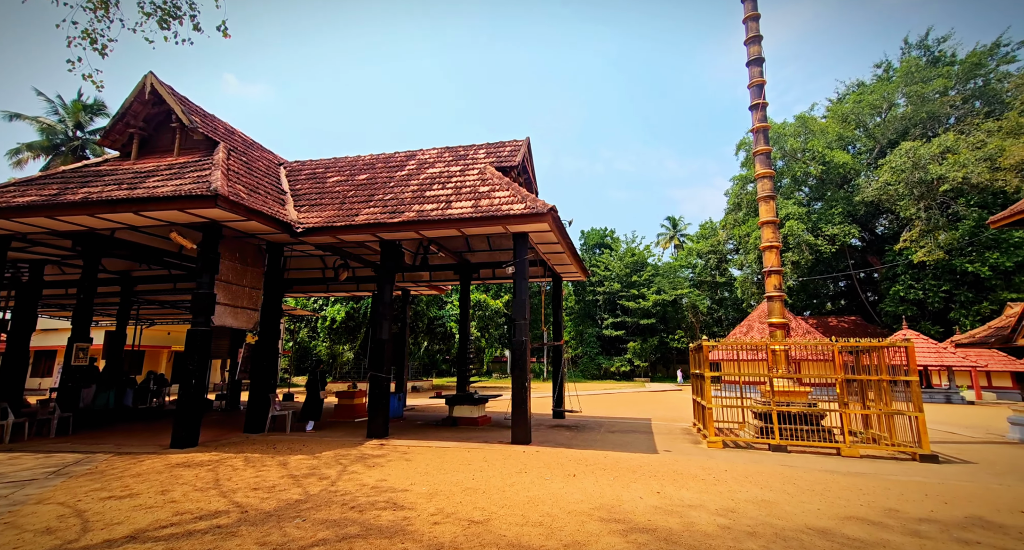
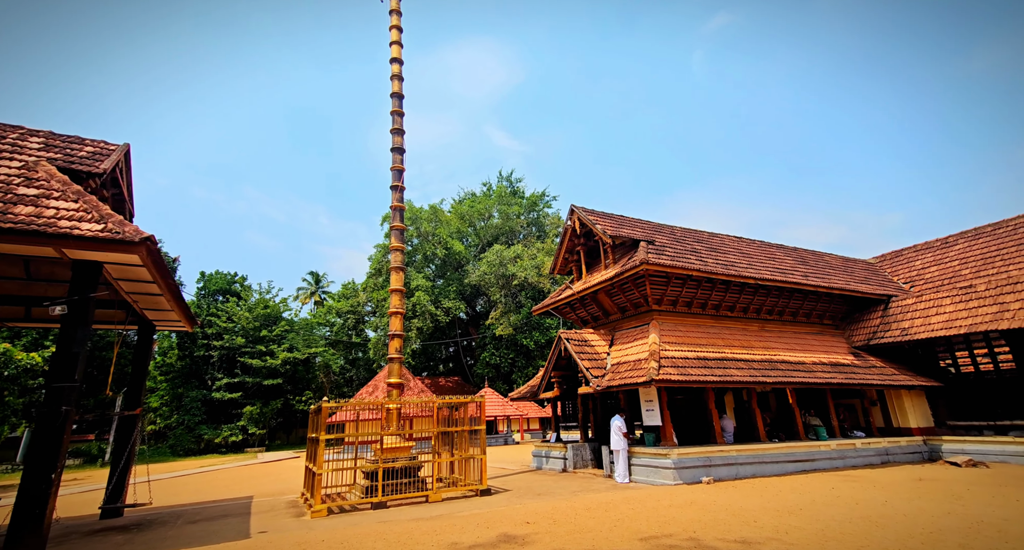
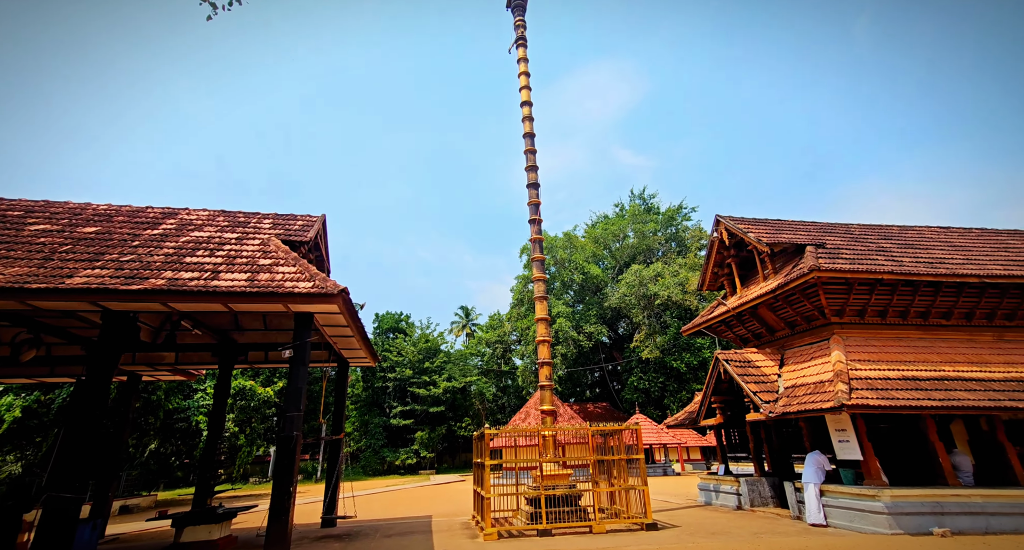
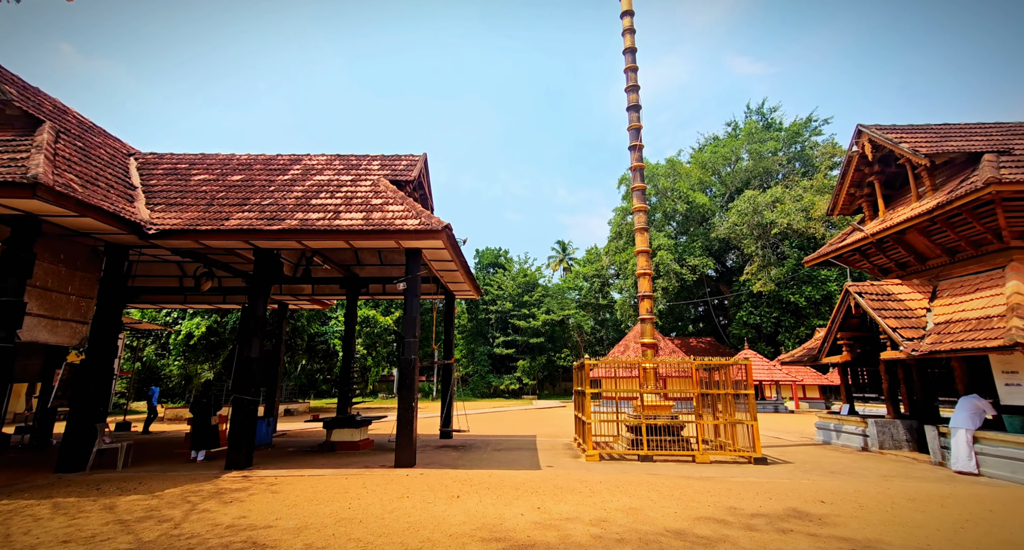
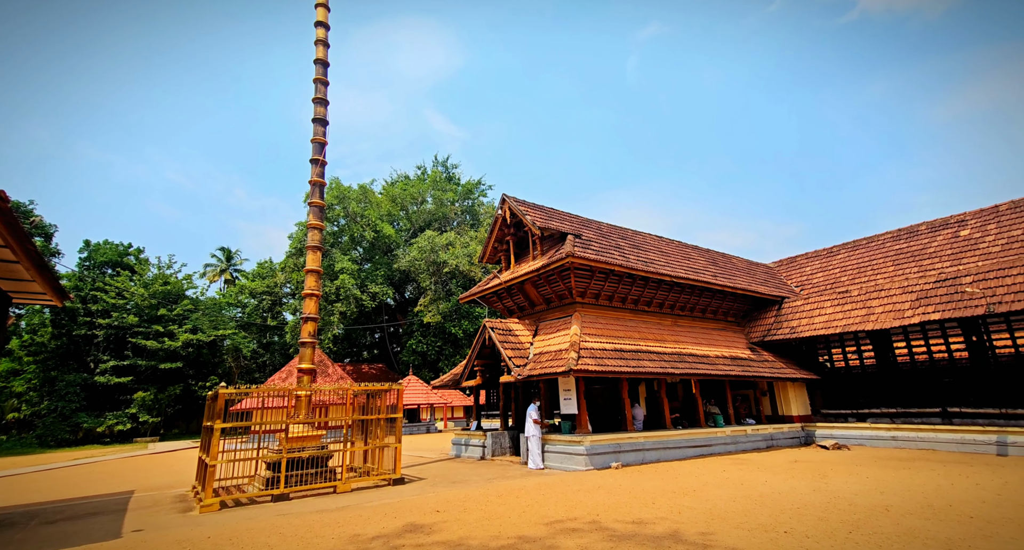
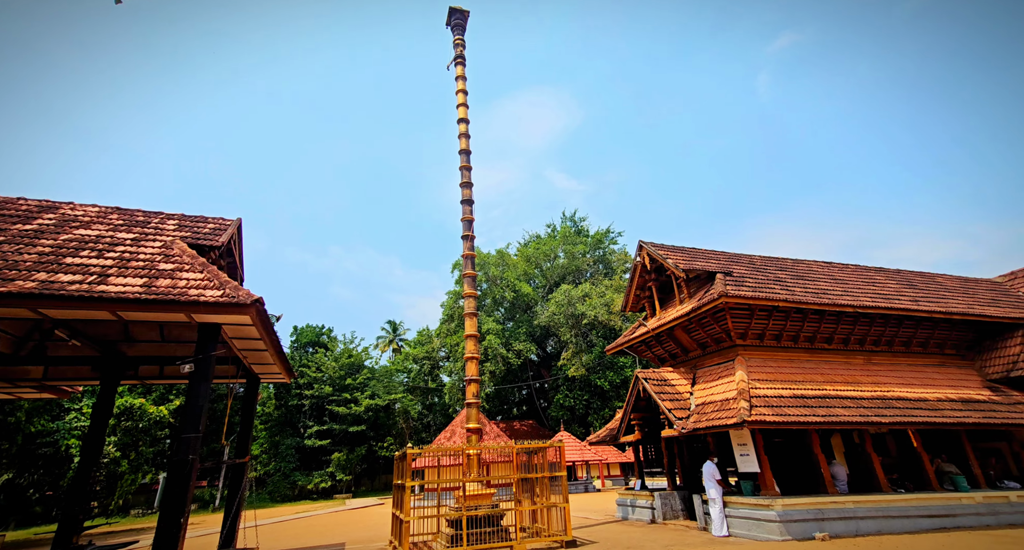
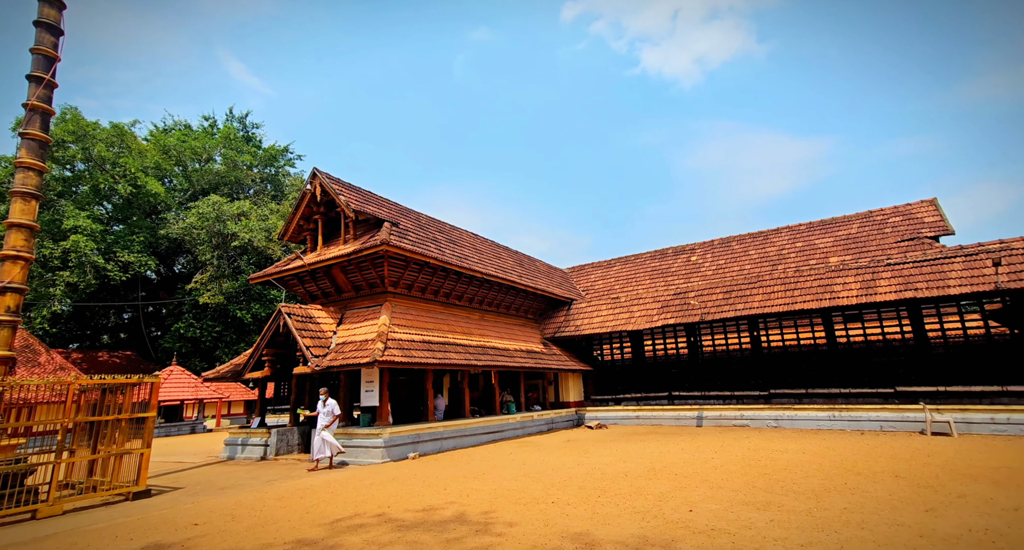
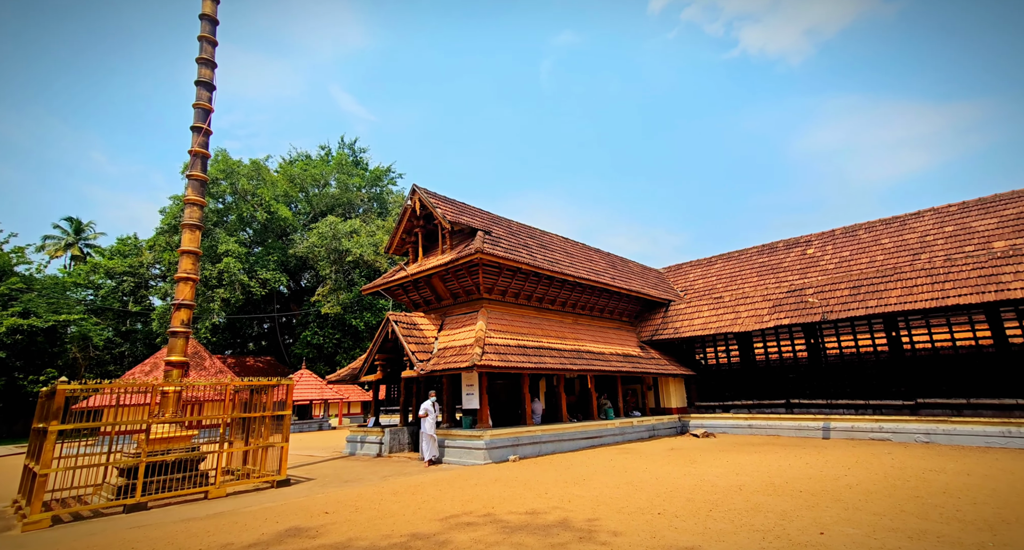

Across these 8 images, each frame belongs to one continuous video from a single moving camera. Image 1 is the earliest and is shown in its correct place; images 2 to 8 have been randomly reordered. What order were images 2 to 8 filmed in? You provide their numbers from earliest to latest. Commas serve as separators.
4, 3, 6, 2, 5, 8, 7
